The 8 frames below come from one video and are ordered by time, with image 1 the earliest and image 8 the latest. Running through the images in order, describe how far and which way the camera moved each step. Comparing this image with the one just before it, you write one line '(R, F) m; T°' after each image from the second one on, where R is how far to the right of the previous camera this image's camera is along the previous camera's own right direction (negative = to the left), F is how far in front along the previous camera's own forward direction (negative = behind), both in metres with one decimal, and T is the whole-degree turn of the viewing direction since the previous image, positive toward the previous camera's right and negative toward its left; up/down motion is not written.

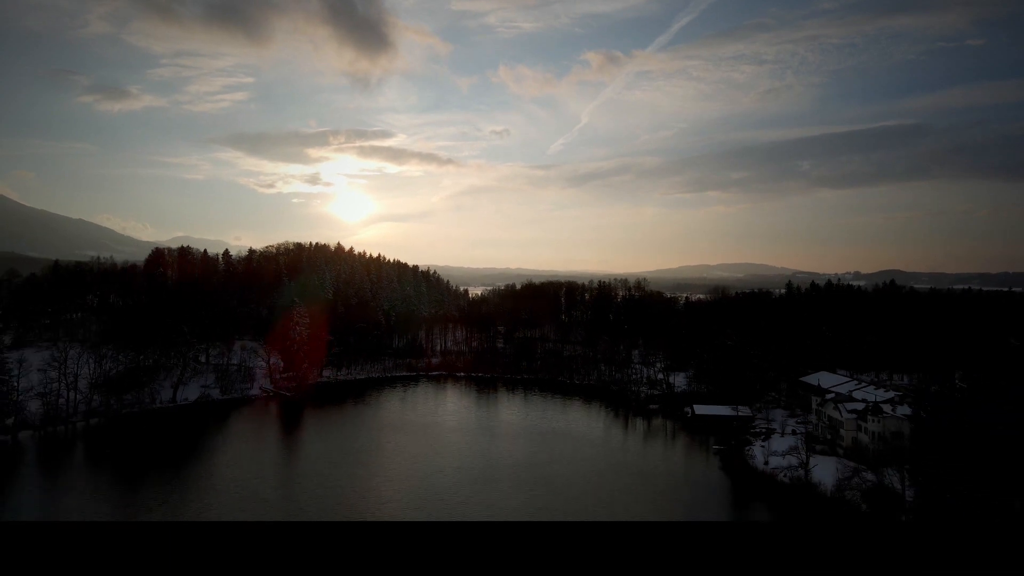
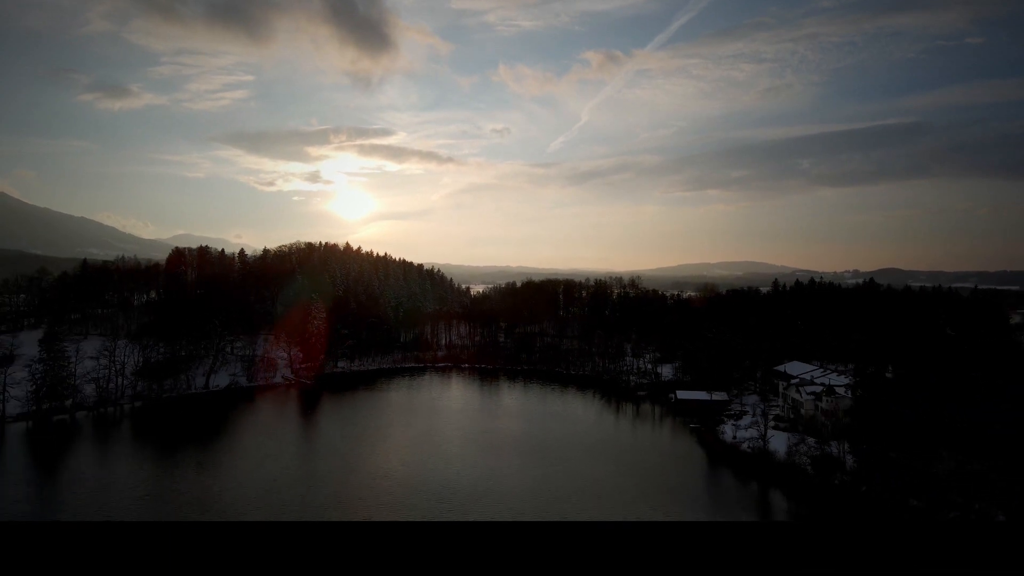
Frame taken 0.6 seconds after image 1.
(-0.1, -3.1) m; 0°
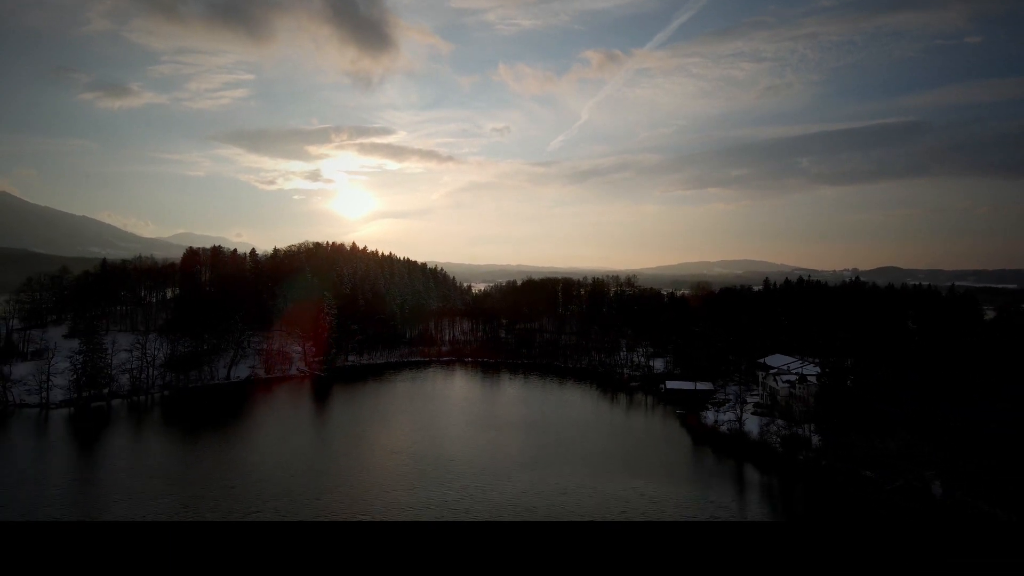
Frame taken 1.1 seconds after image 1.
(-0.1, -2.4) m; 0°
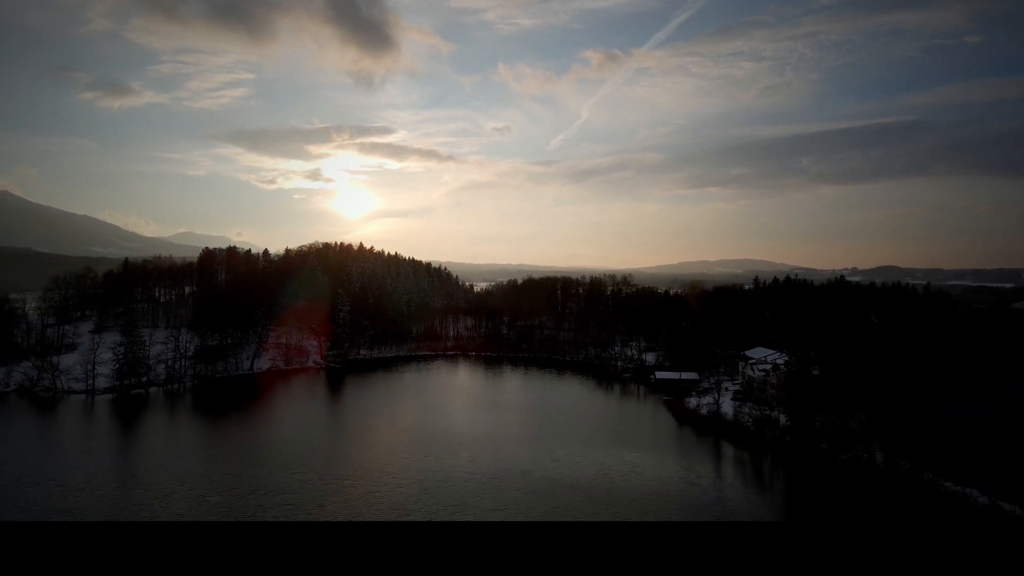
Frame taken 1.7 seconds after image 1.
(-0.1, -2.9) m; 0°
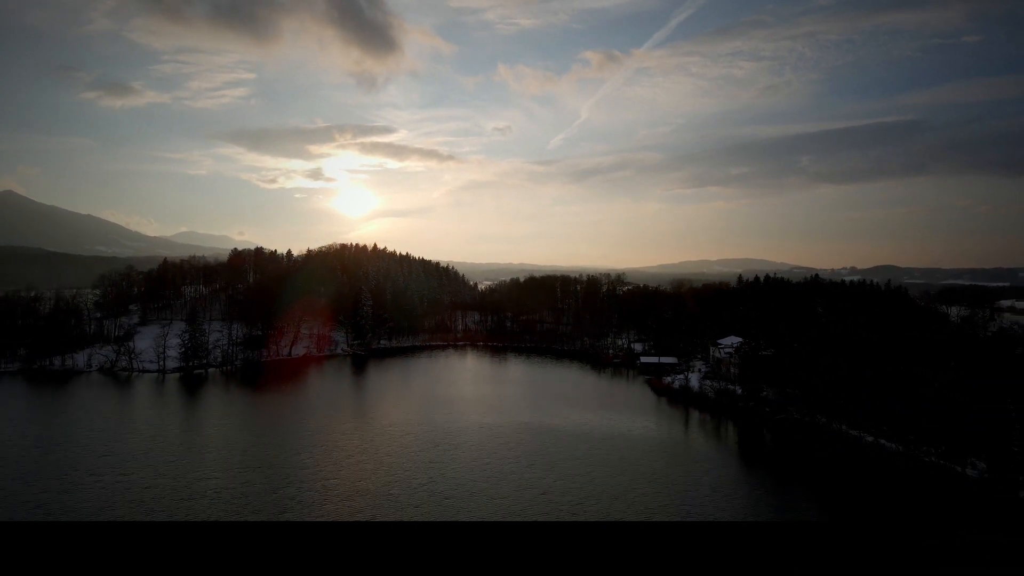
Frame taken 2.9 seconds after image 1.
(-0.3, -5.8) m; 0°
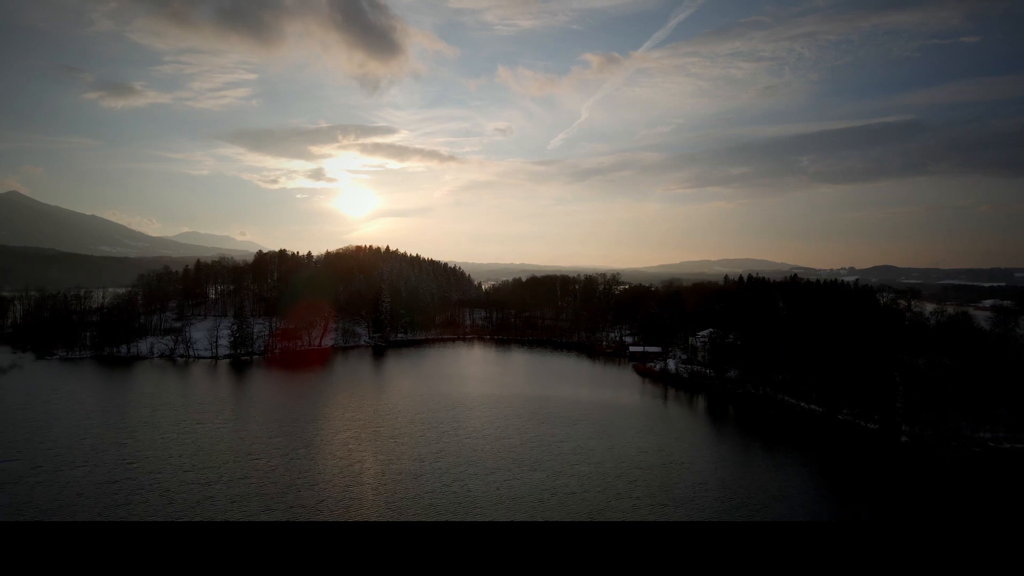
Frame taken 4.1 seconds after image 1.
(-0.4, -5.9) m; 0°
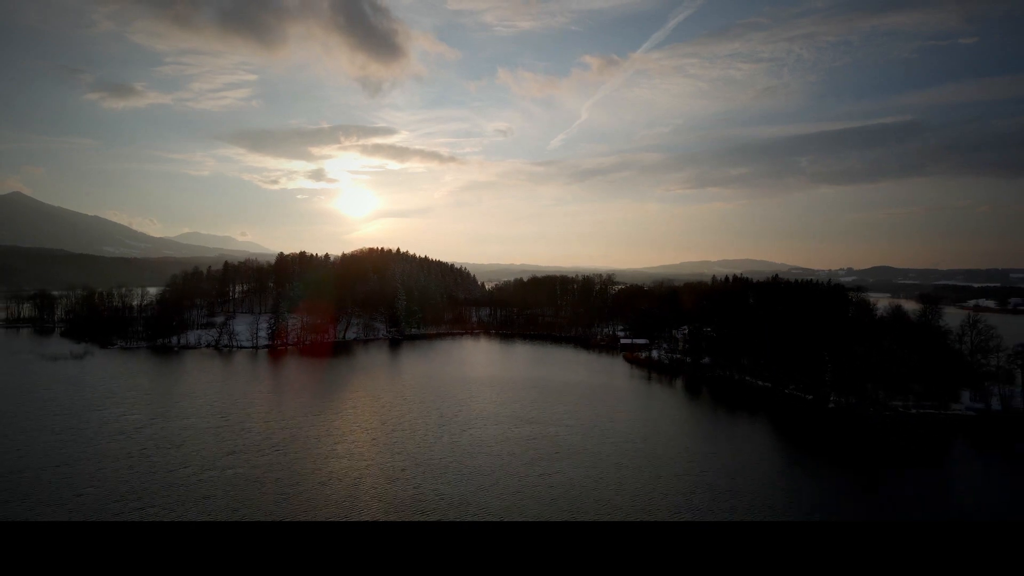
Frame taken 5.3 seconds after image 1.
(-0.4, -6.0) m; 0°
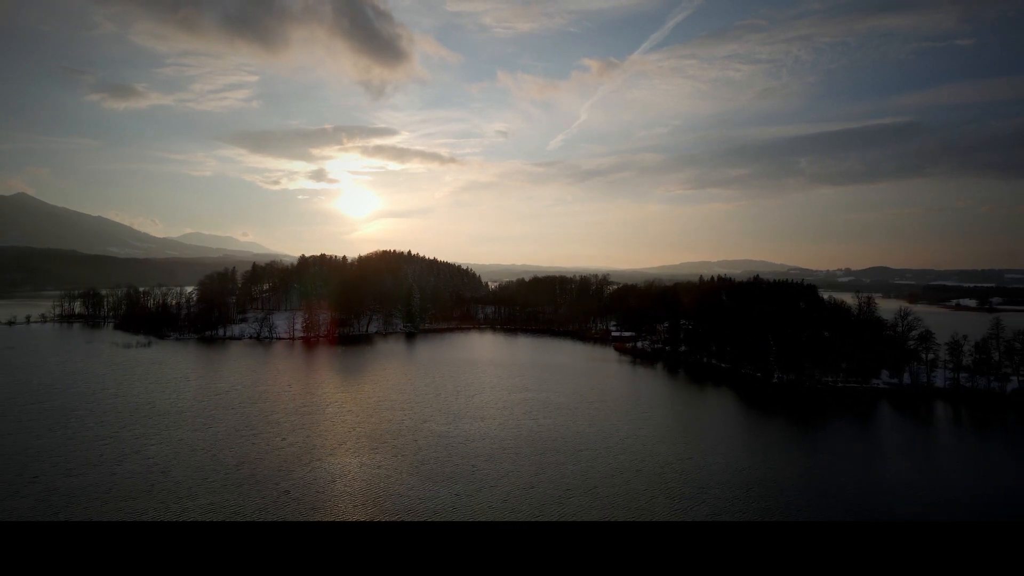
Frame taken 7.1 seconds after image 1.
(-0.5, -7.1) m; 0°
